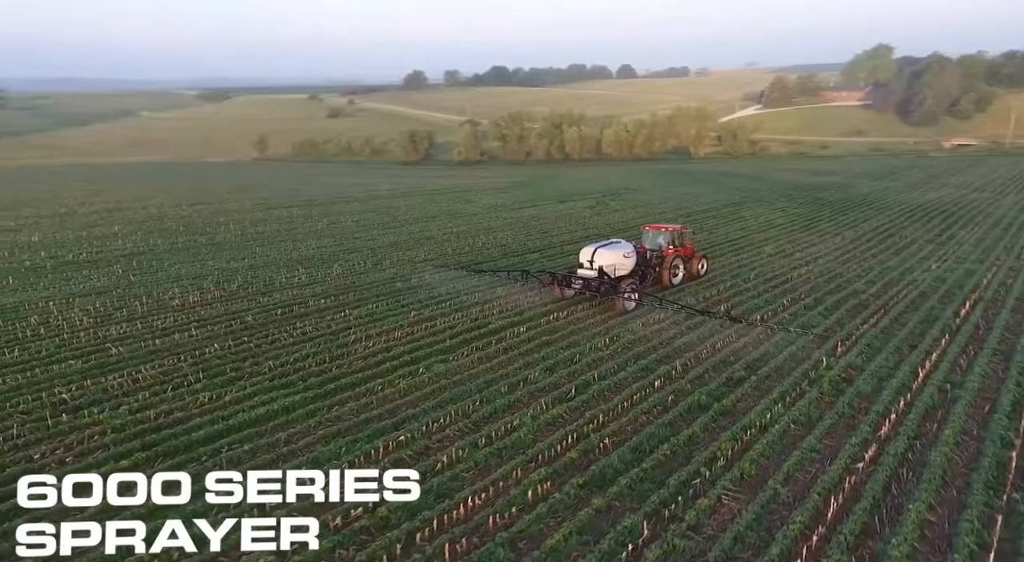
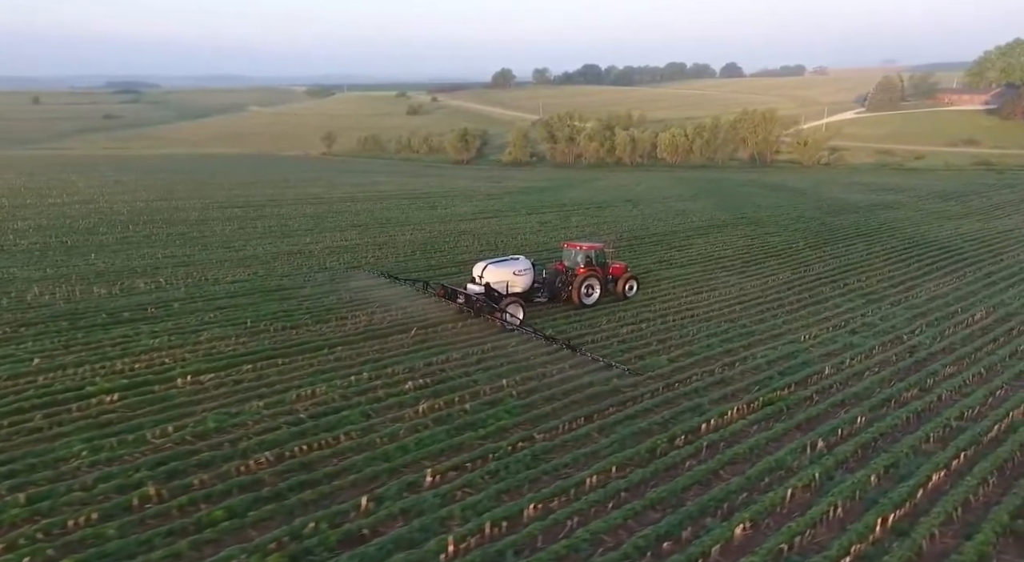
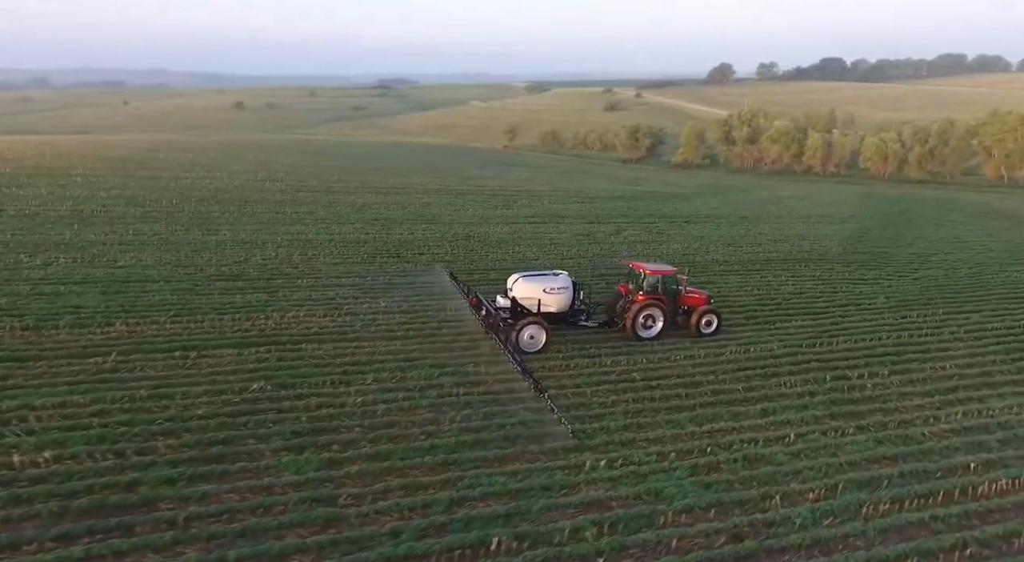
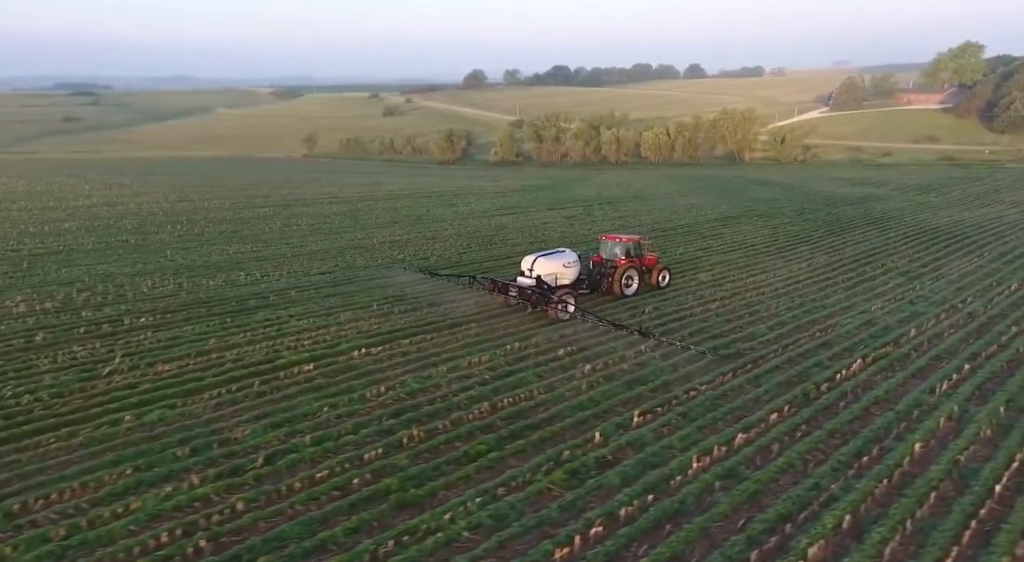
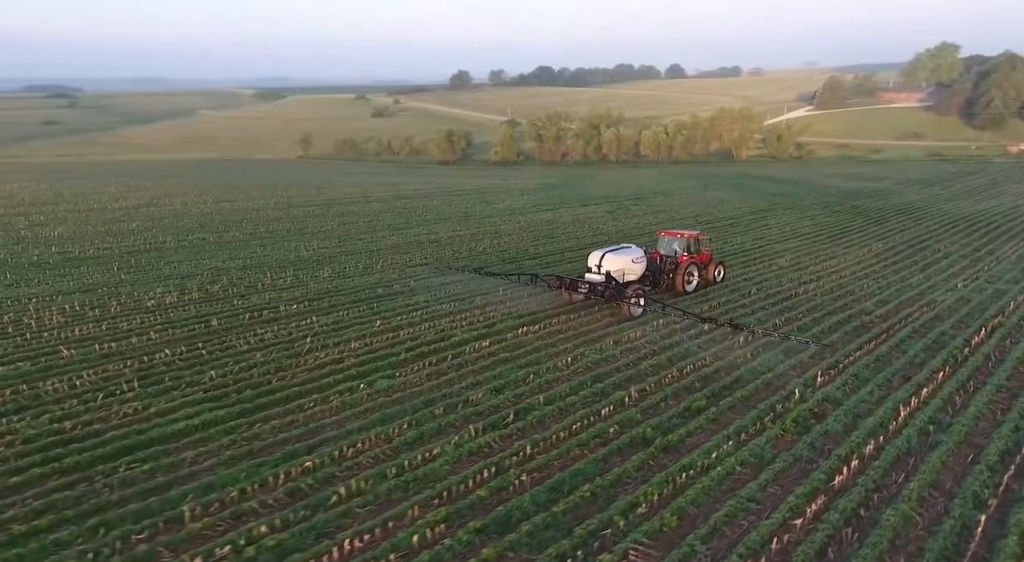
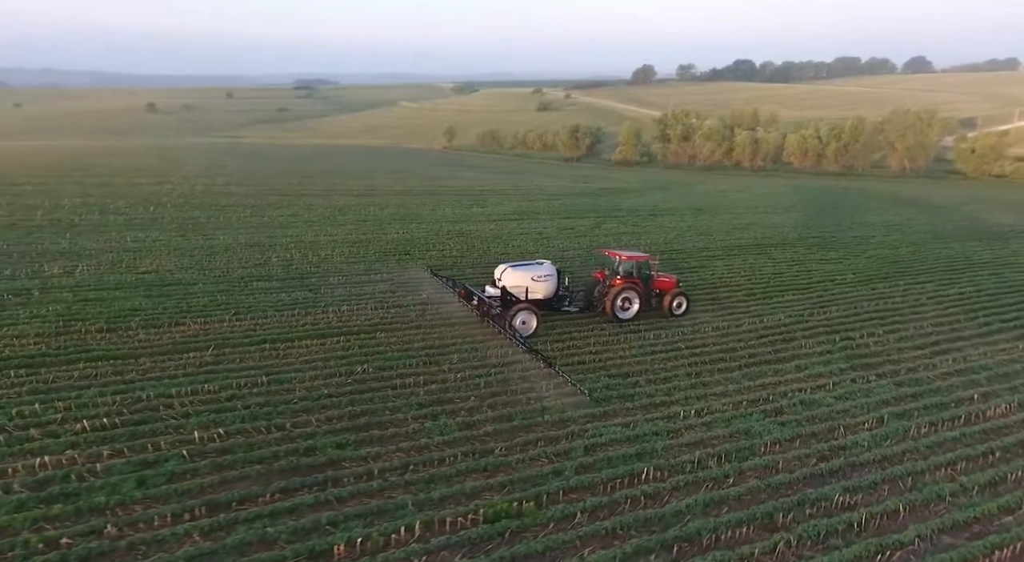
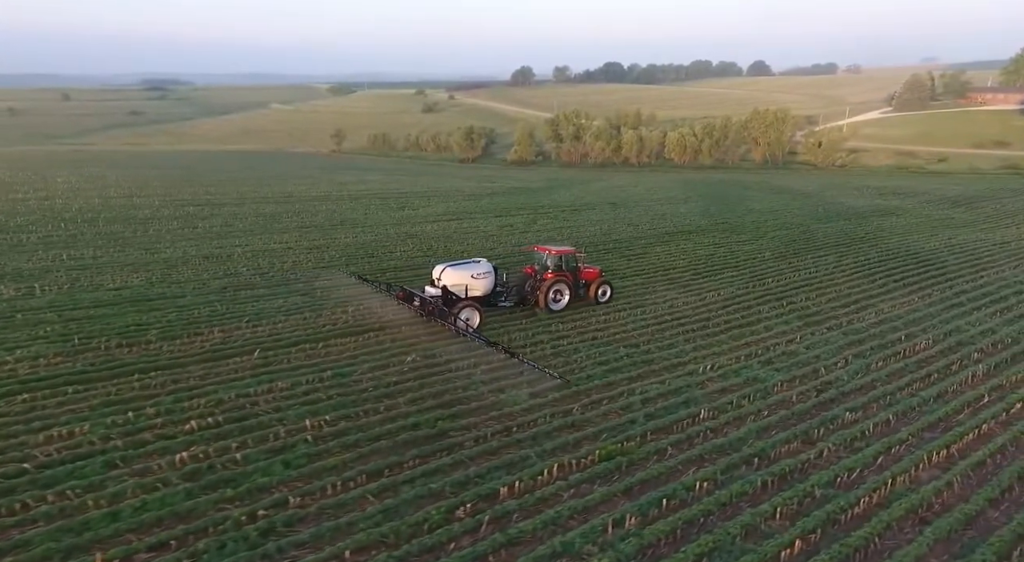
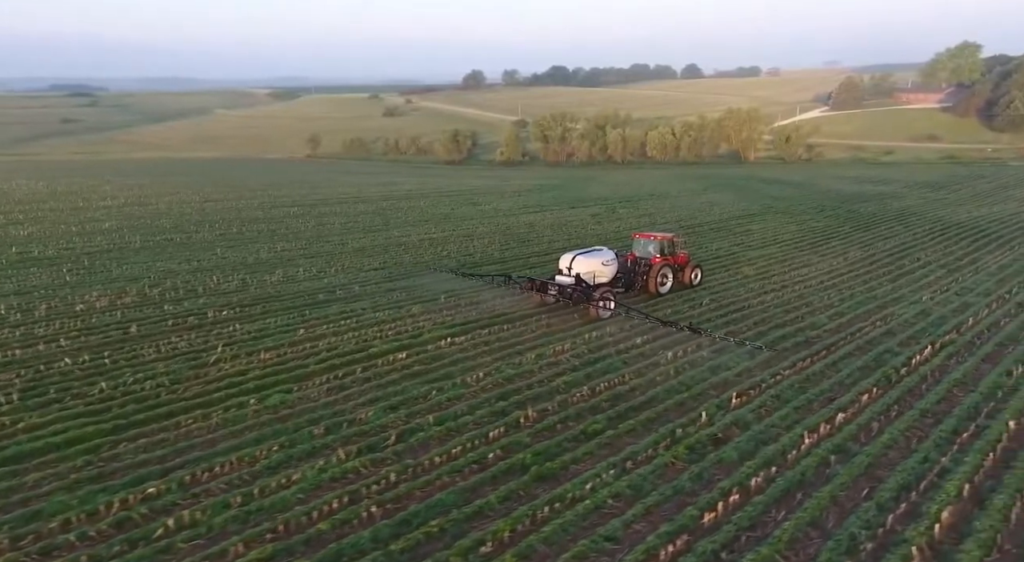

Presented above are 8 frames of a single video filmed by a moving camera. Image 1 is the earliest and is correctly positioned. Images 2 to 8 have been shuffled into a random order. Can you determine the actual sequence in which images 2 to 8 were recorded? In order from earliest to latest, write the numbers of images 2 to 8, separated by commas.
5, 8, 4, 2, 7, 6, 3
